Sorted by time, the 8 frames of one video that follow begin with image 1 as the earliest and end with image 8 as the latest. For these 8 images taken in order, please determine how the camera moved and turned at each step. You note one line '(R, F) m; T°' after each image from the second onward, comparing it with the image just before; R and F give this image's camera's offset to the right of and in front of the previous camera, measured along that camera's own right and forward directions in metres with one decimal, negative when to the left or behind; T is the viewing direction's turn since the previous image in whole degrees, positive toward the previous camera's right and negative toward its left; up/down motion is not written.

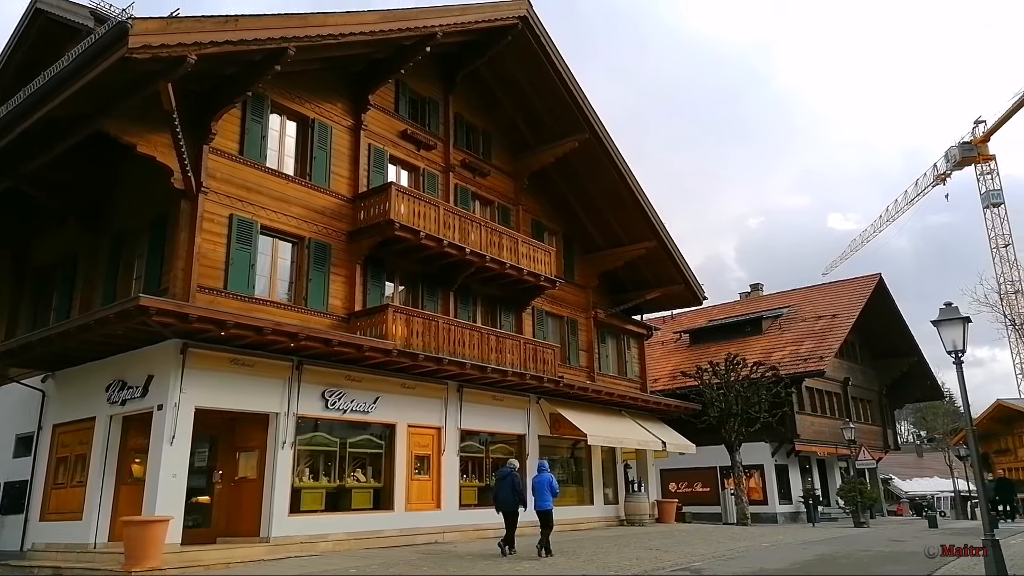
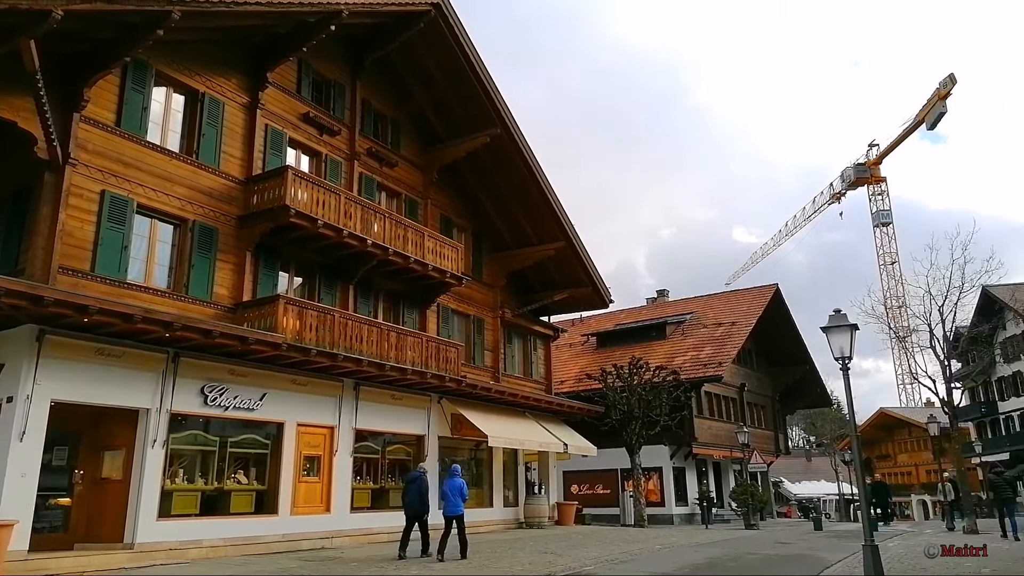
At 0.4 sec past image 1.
(+0.3, +0.5) m; +7°
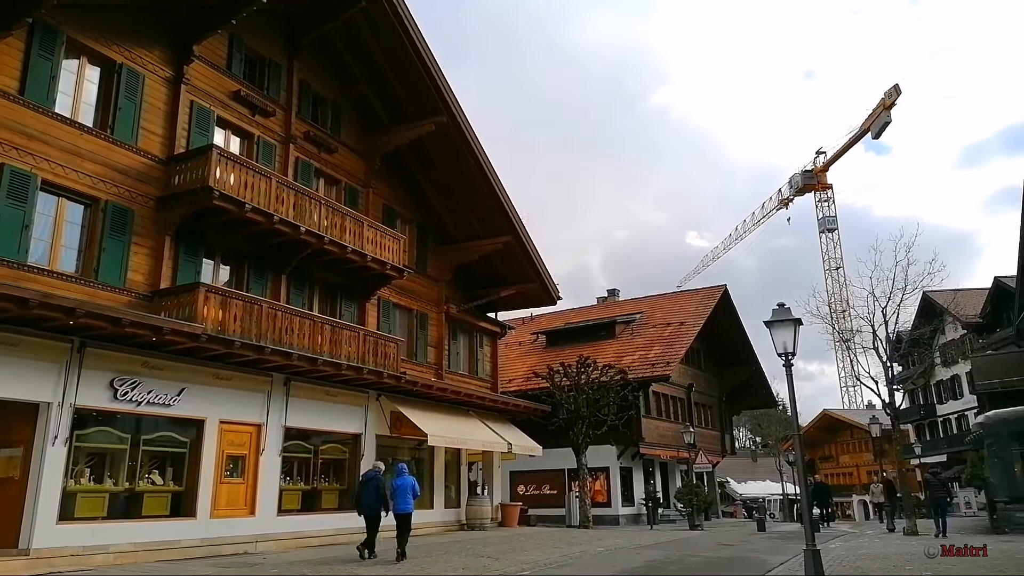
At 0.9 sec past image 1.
(+0.3, +0.7) m; +4°
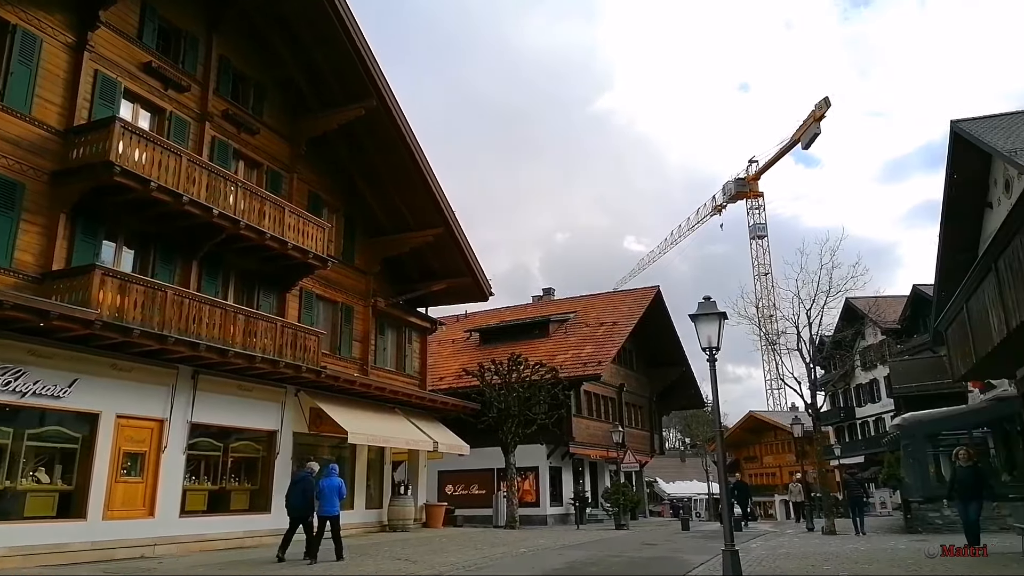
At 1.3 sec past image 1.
(+0.3, +0.5) m; +5°
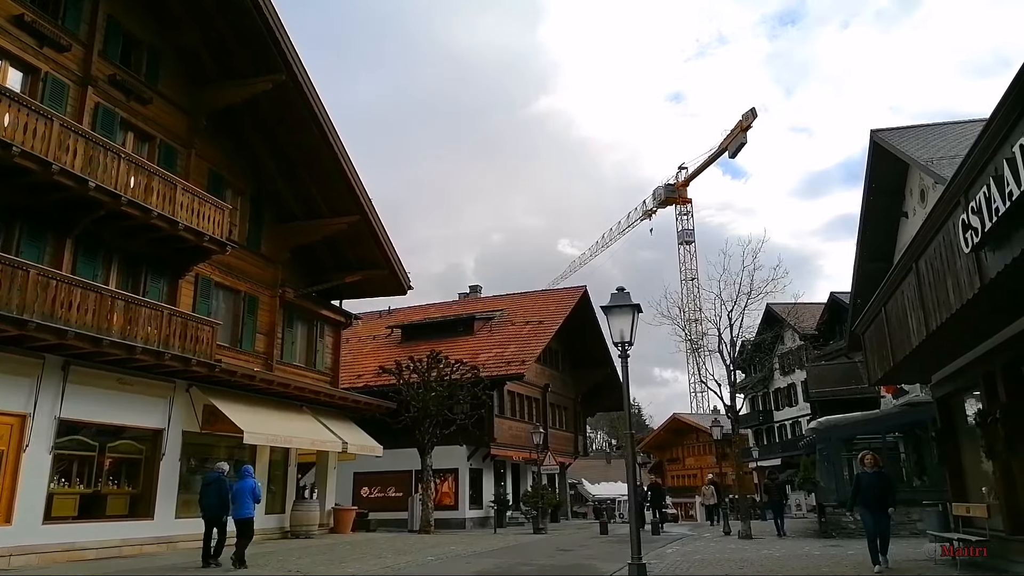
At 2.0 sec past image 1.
(+0.5, +0.9) m; +5°
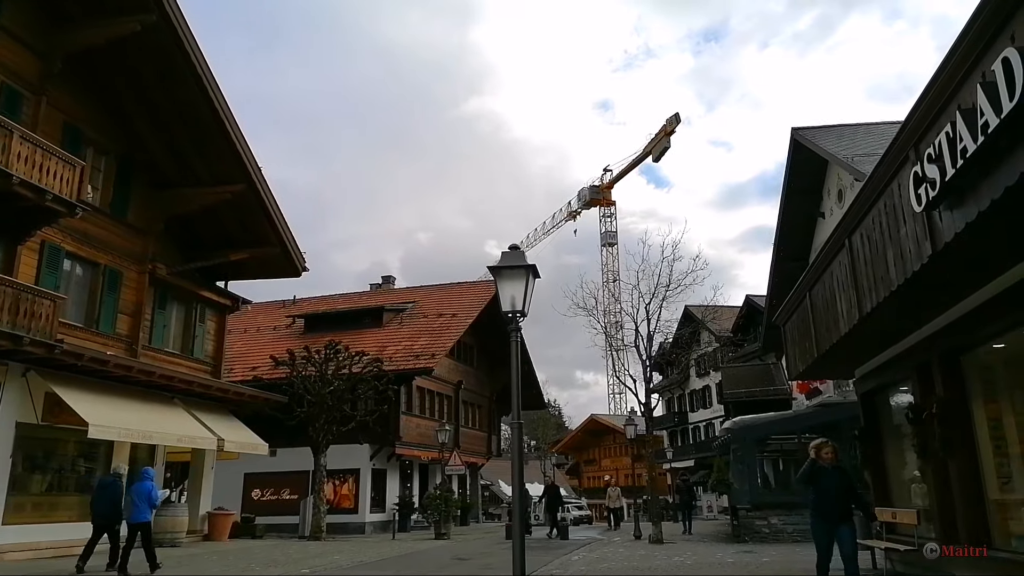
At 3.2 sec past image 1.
(+0.6, +1.7) m; +6°
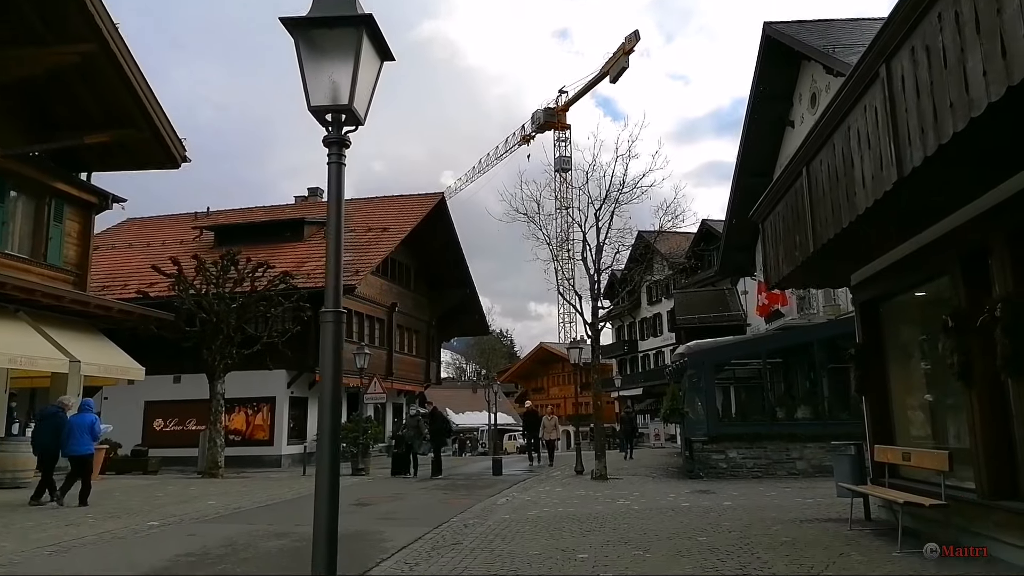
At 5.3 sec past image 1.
(+0.7, +3.1) m; +4°
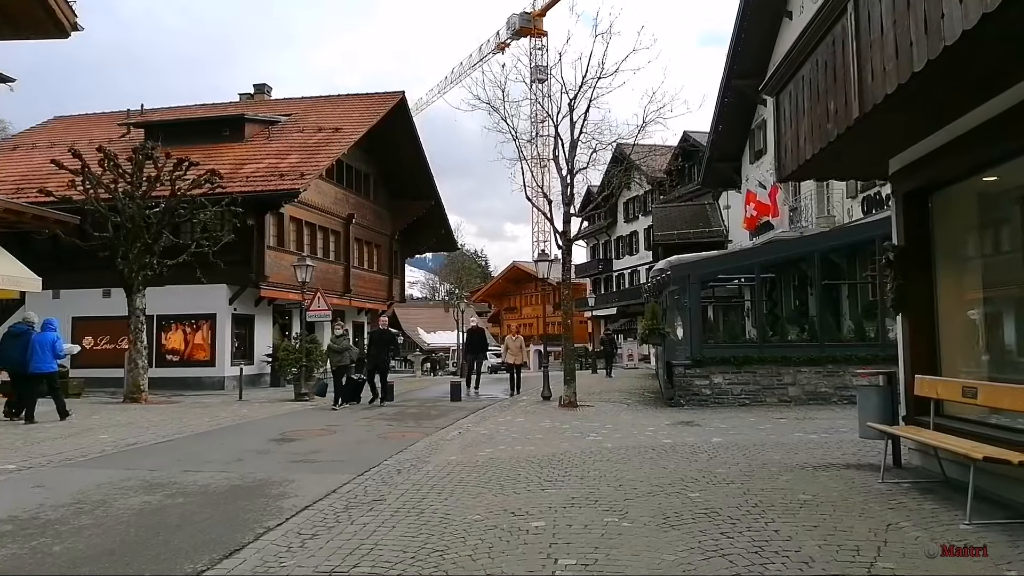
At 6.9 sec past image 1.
(+0.4, +2.3) m; +2°
